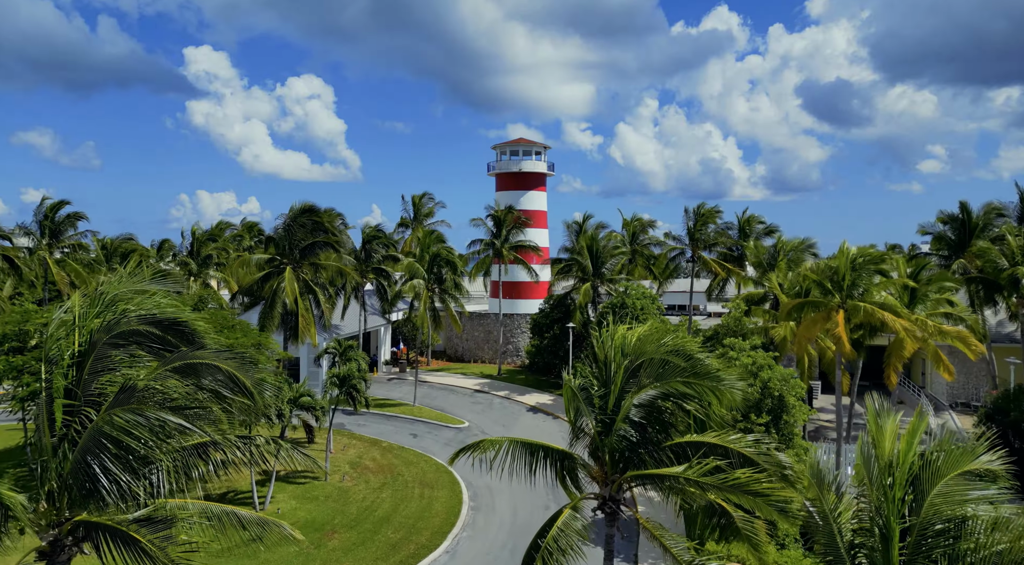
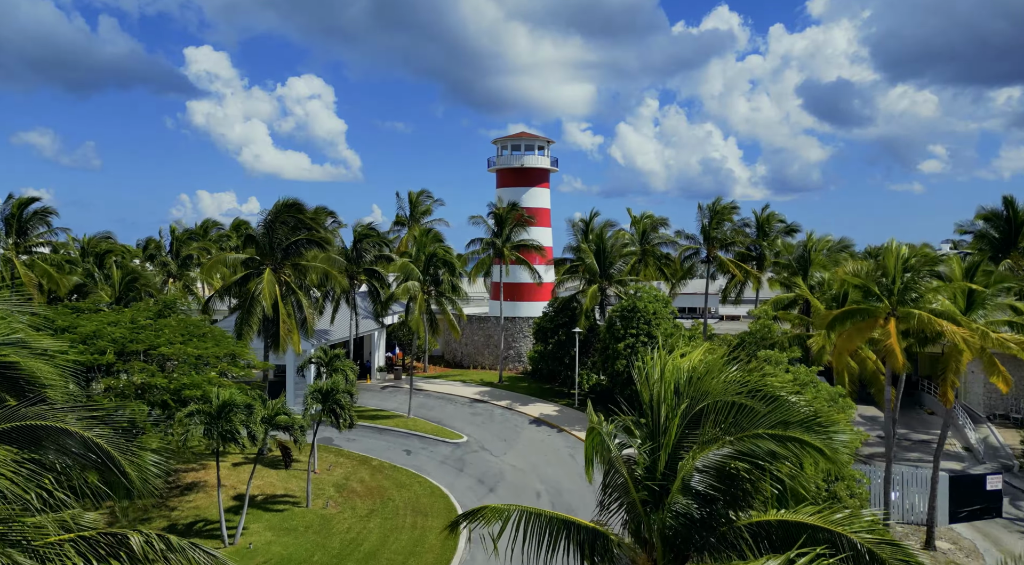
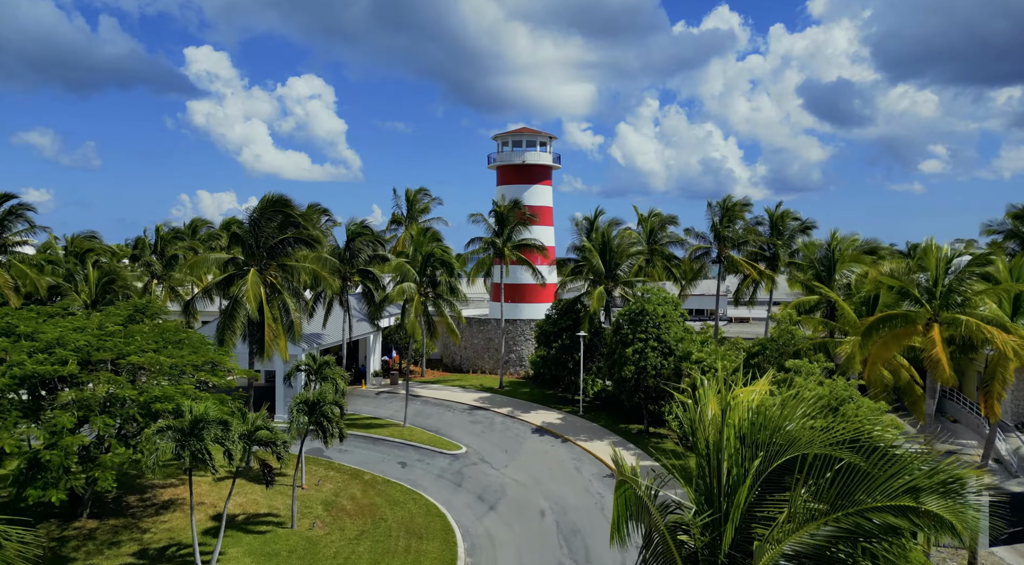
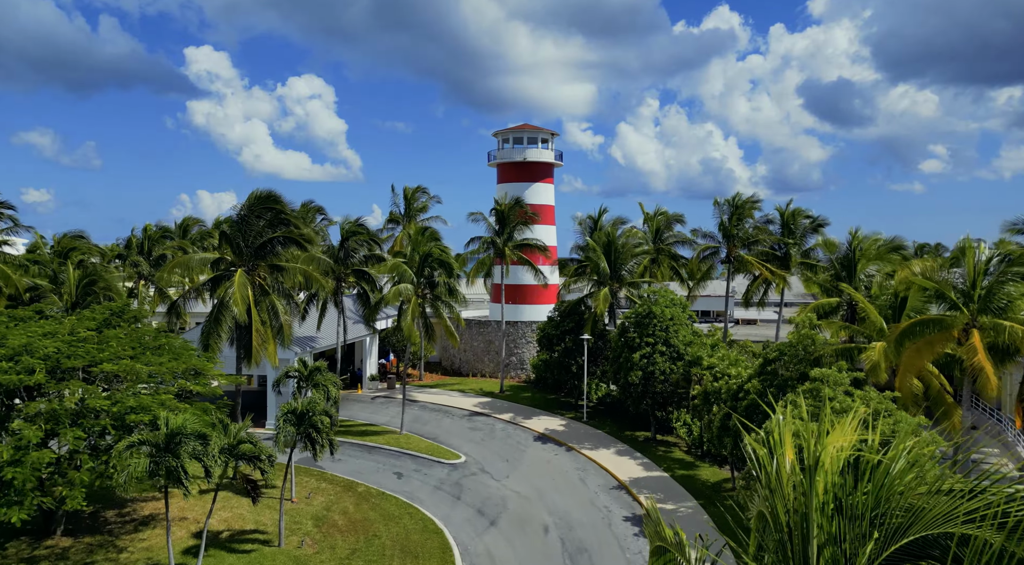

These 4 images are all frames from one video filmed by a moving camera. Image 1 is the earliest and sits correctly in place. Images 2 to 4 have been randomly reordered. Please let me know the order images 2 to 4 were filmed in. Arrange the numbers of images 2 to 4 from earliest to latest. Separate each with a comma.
2, 3, 4
